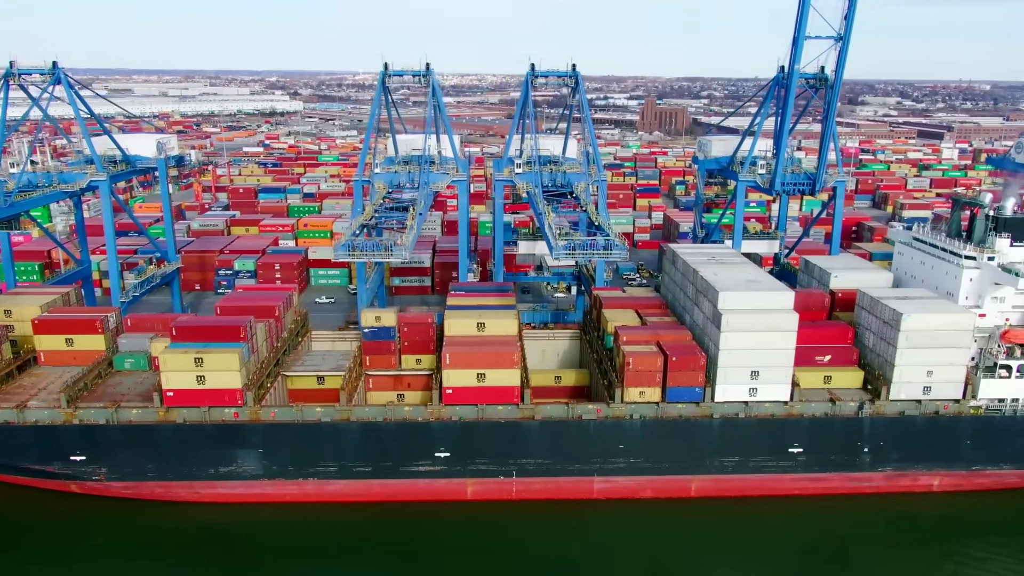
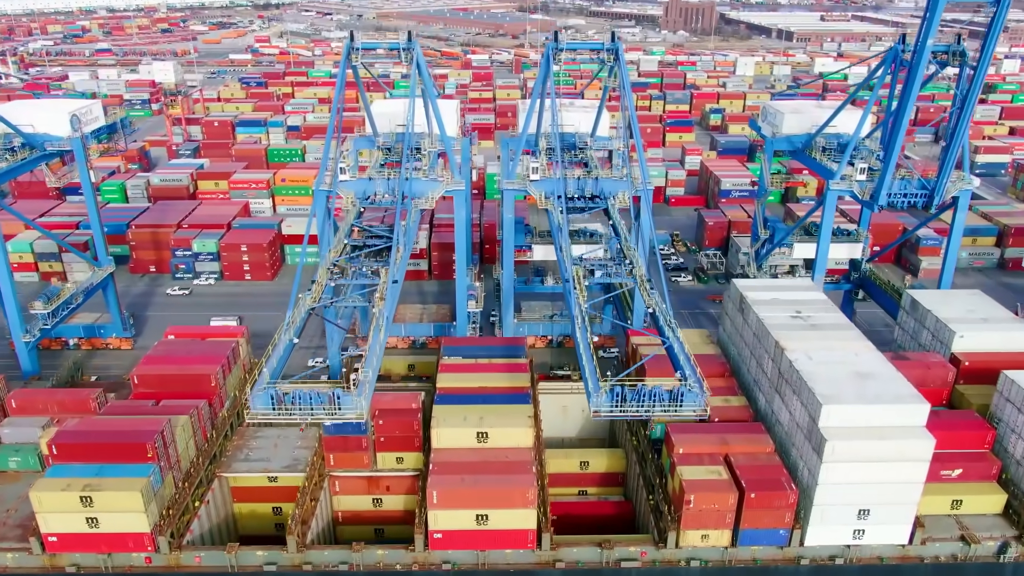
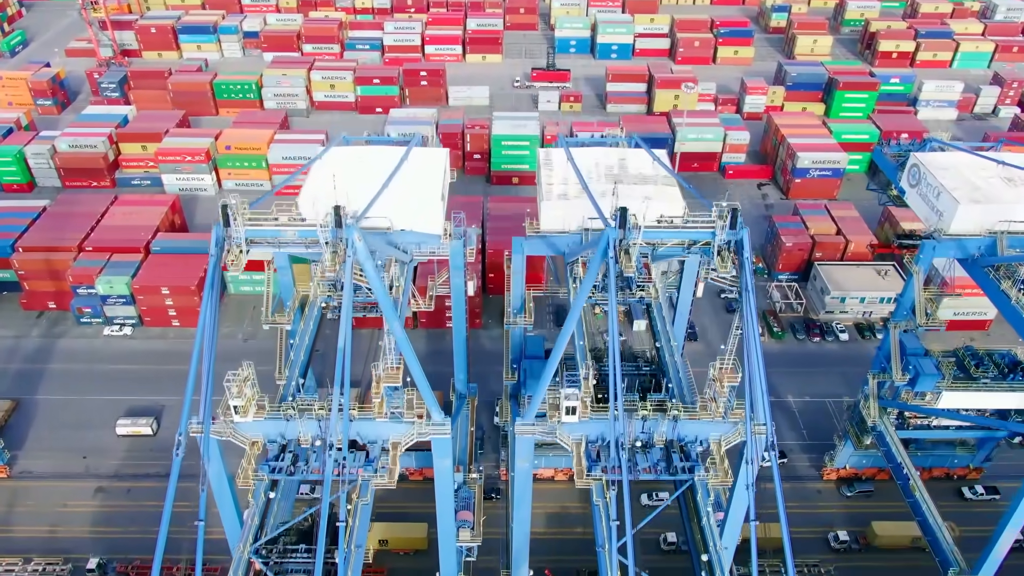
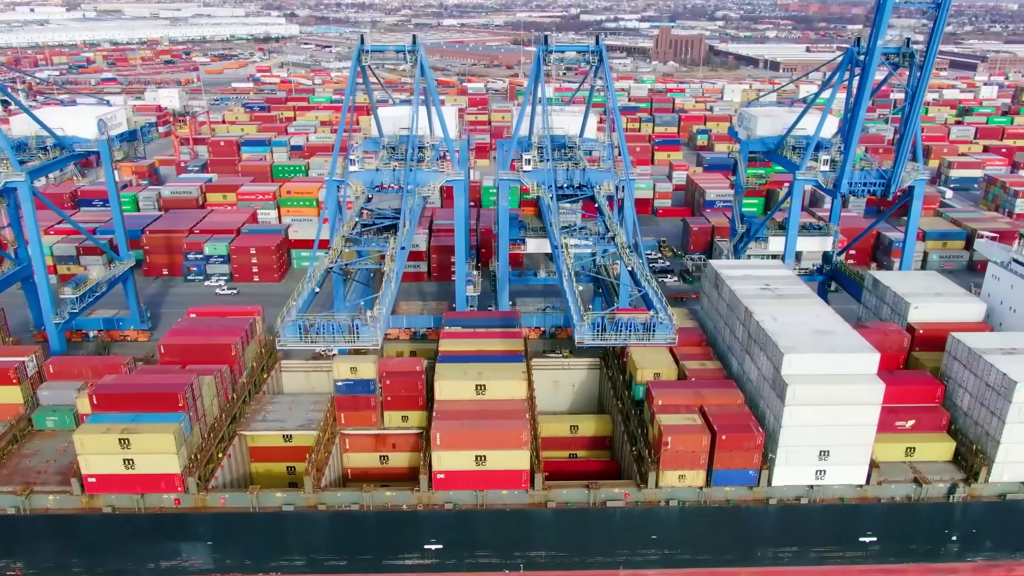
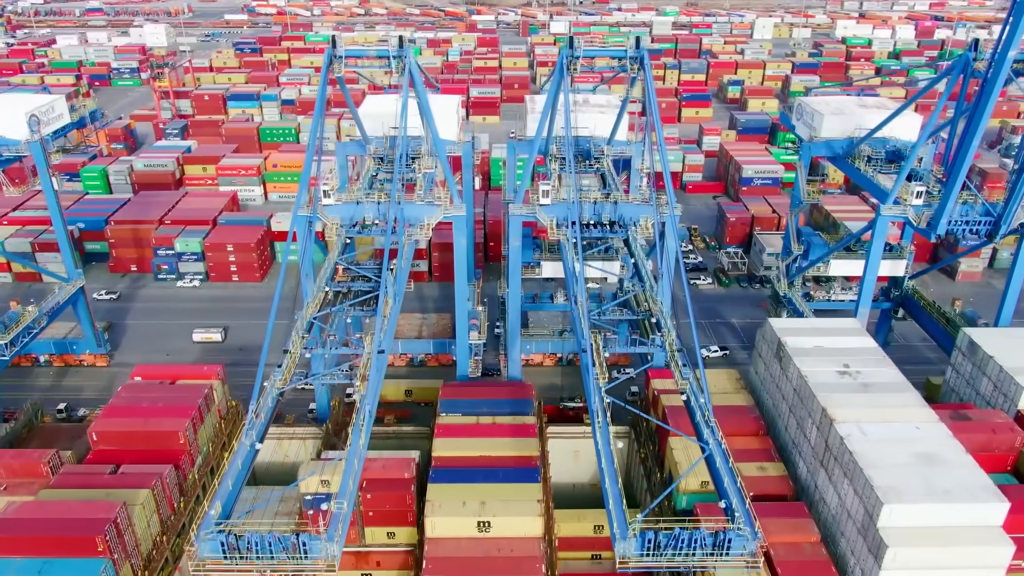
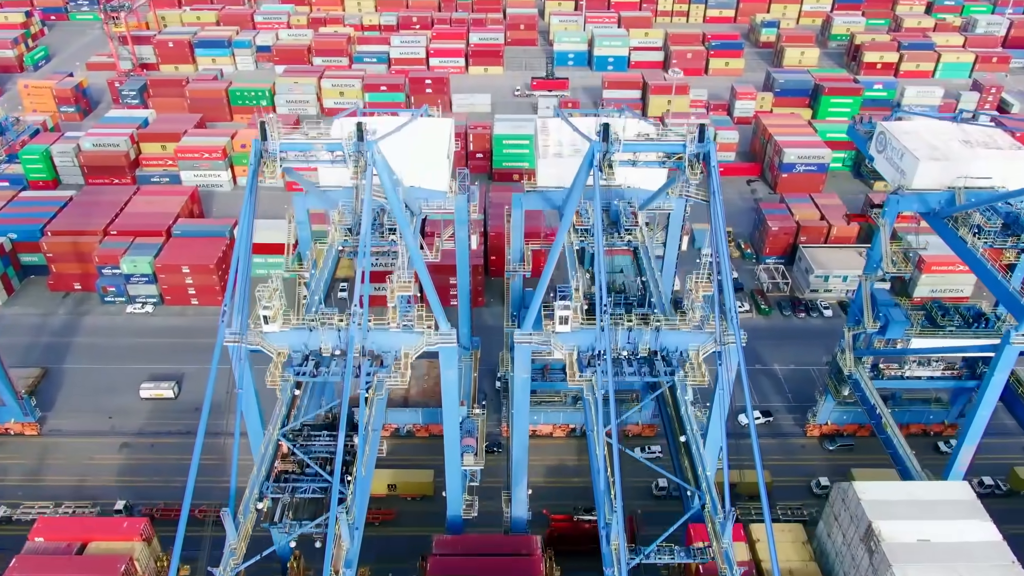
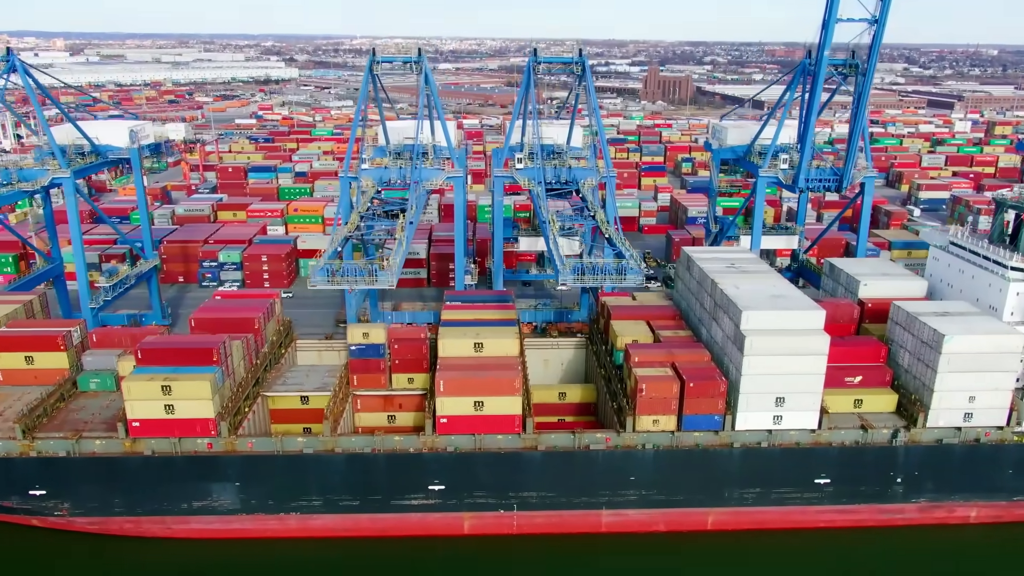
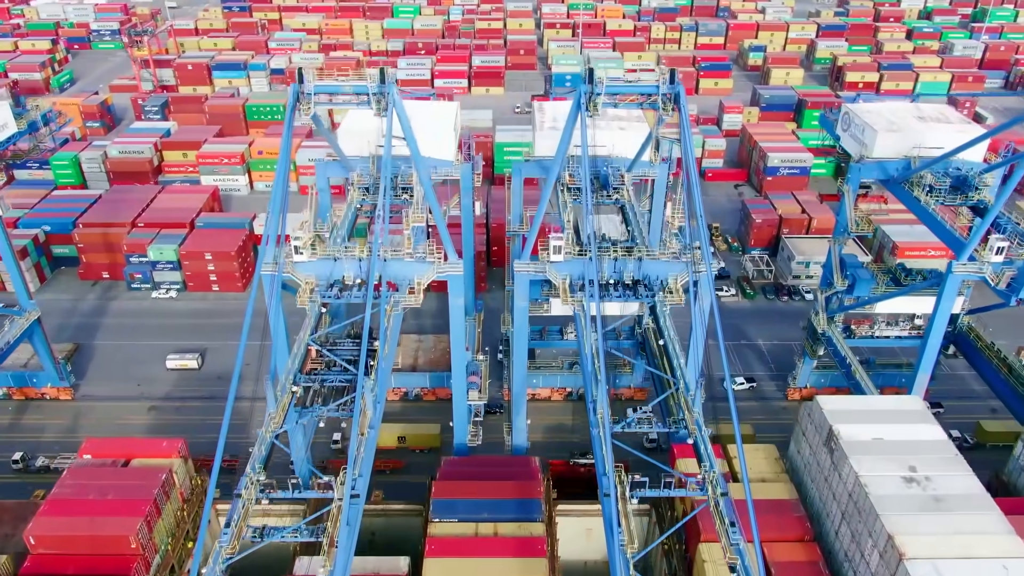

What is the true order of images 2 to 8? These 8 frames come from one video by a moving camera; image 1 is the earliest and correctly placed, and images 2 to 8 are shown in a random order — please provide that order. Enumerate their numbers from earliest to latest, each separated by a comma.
7, 4, 2, 5, 8, 6, 3
